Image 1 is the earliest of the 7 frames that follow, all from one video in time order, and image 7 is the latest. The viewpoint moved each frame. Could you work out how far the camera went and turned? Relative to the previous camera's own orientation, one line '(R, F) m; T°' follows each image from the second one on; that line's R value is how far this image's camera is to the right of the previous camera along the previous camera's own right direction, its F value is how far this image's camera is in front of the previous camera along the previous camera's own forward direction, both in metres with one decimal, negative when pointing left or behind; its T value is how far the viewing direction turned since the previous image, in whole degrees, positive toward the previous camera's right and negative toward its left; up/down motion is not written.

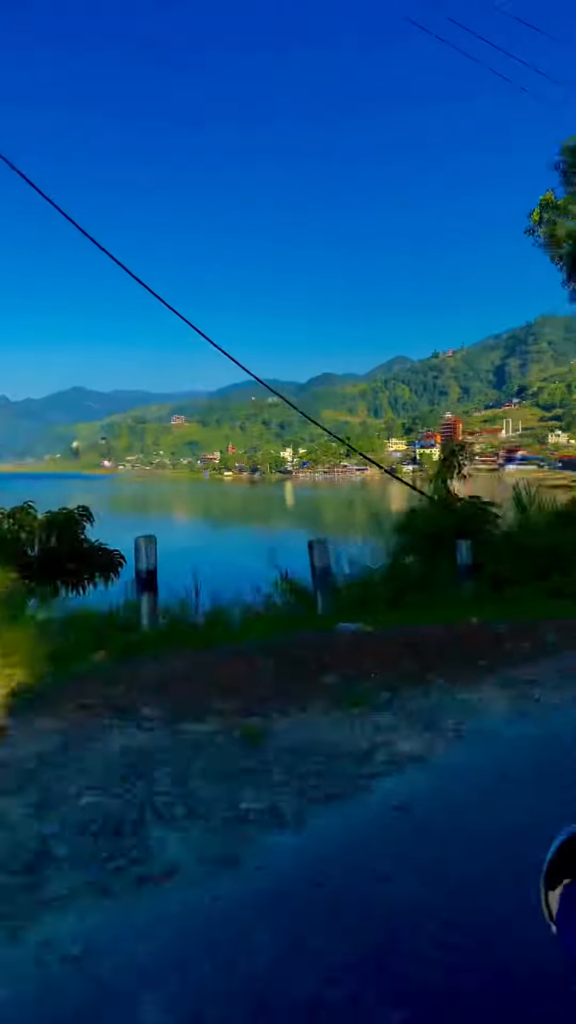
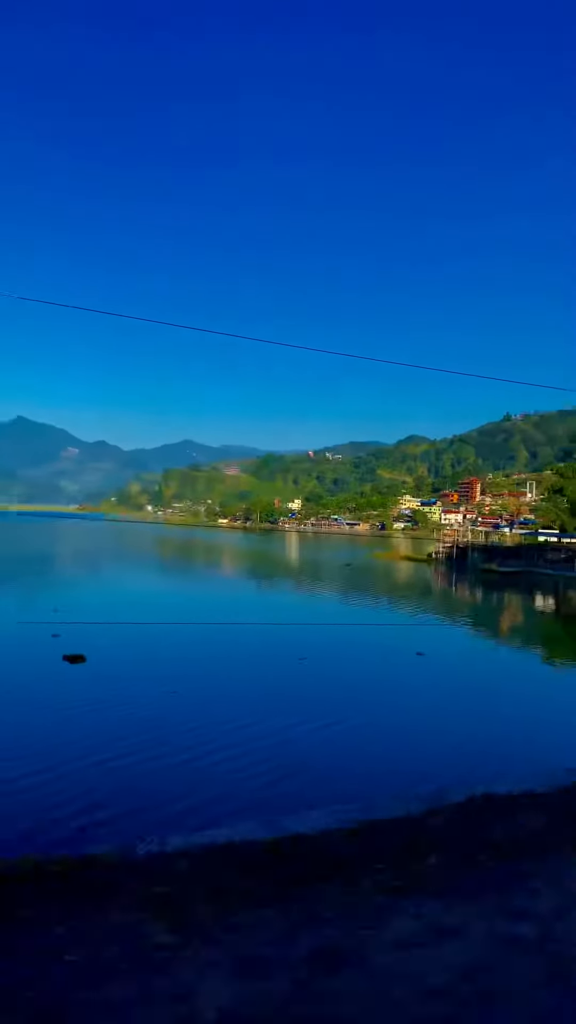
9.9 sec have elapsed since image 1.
(-1.0, +0.8) m; -1°
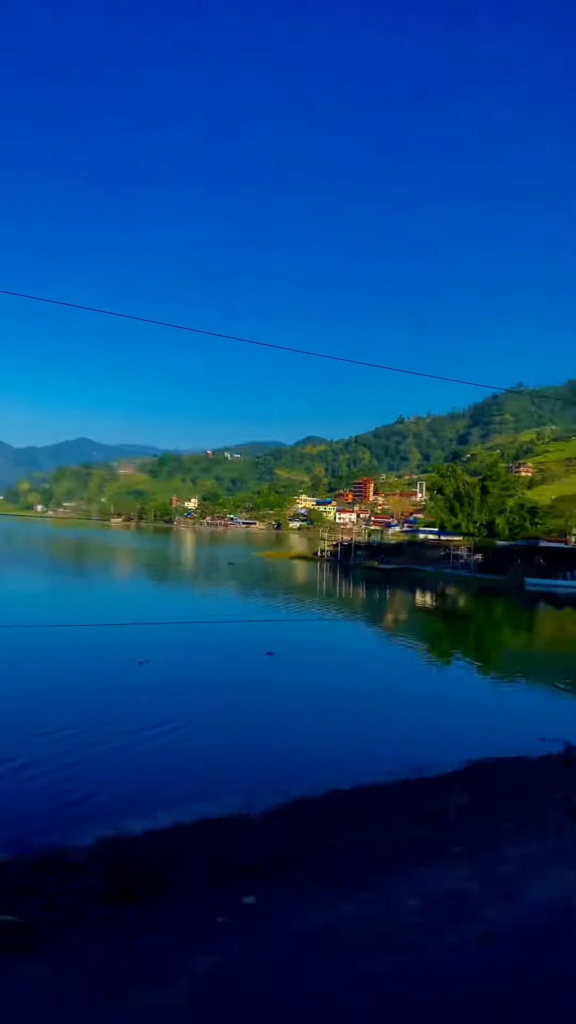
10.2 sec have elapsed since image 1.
(-0.4, -0.1) m; +8°
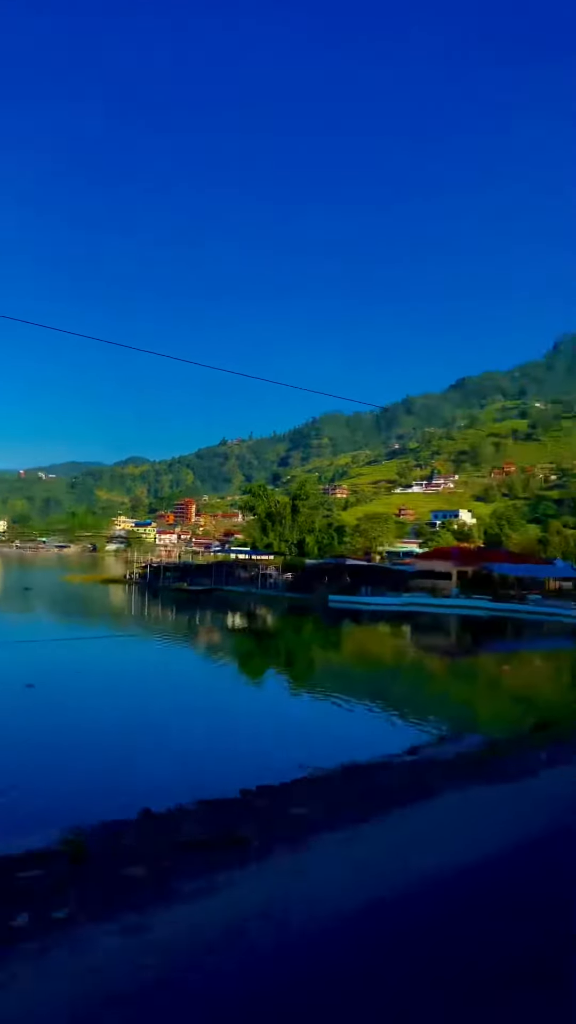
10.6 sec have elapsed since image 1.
(0.0, +0.3) m; +14°
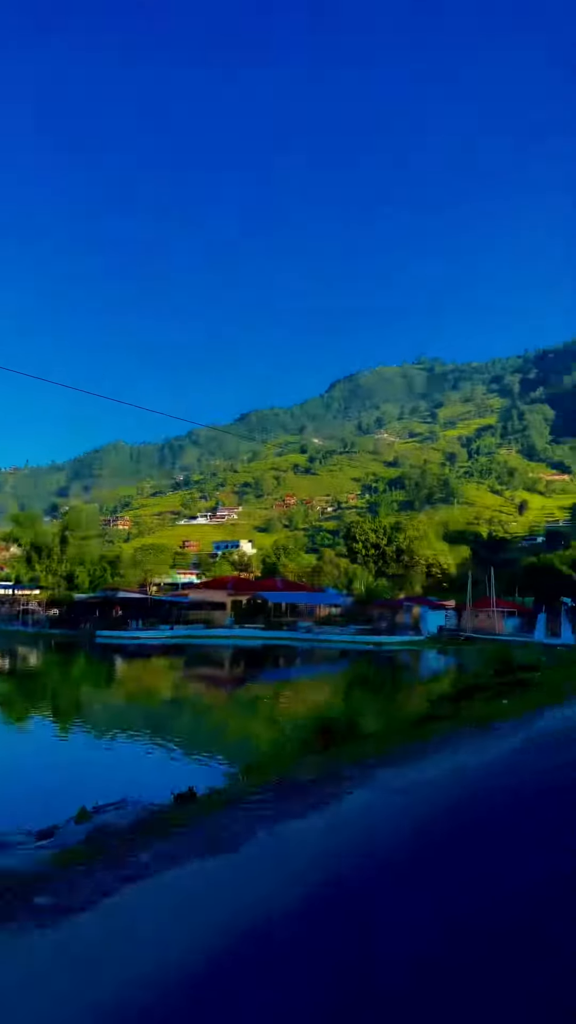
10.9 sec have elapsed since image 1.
(+0.2, +0.3) m; +17°
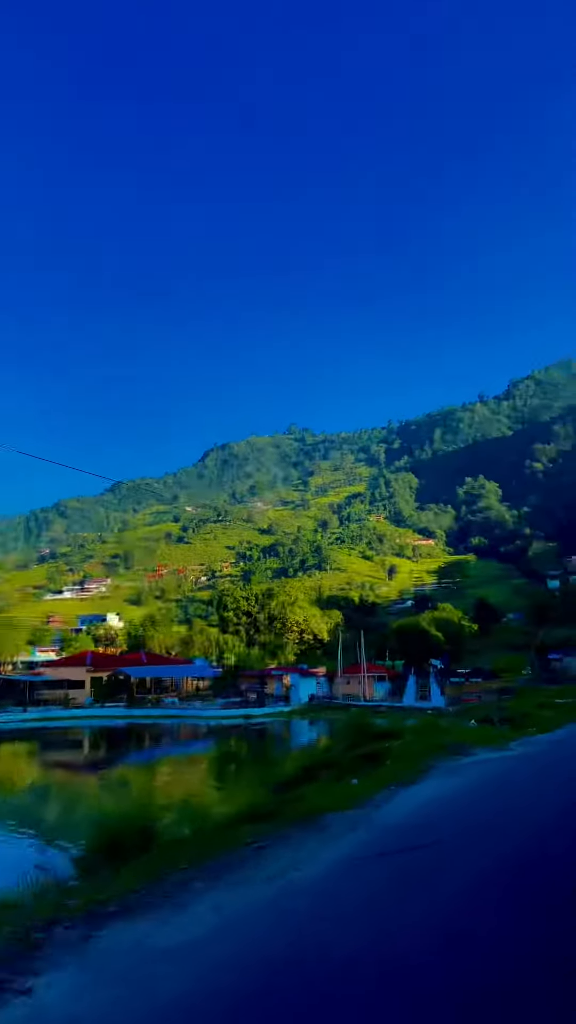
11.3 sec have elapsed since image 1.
(+0.1, +0.3) m; +10°
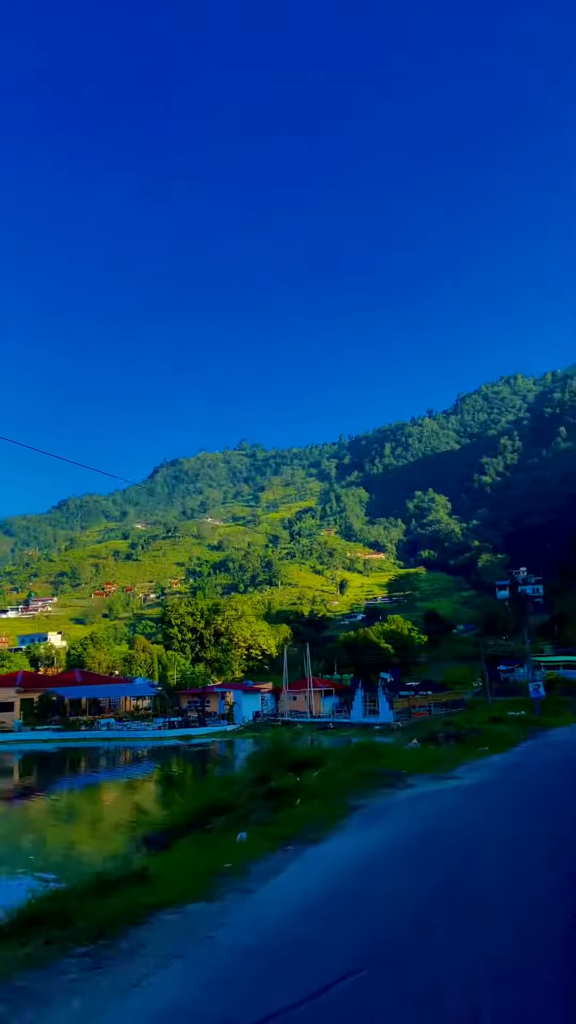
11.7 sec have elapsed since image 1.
(+0.1, +0.3) m; +4°
